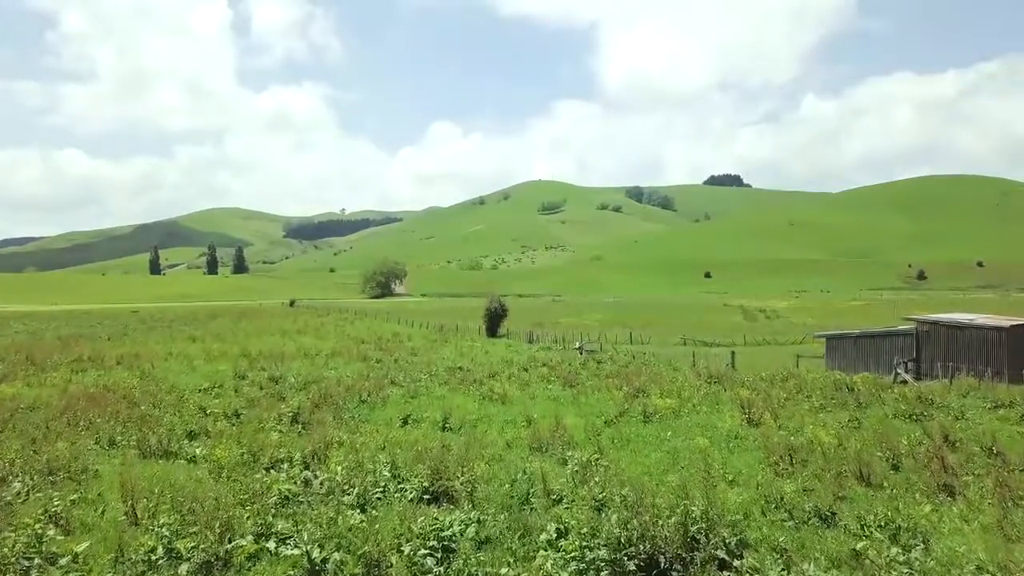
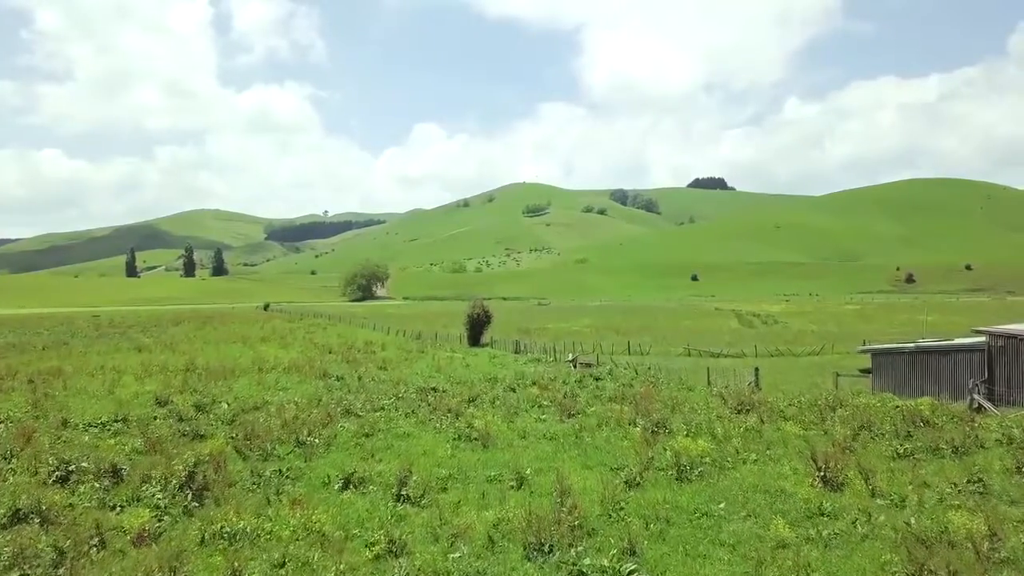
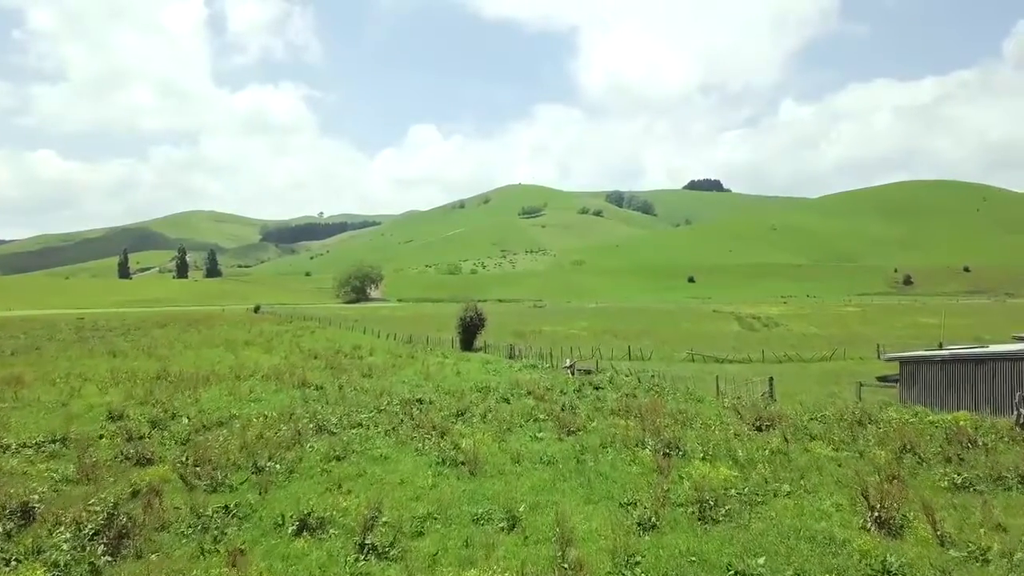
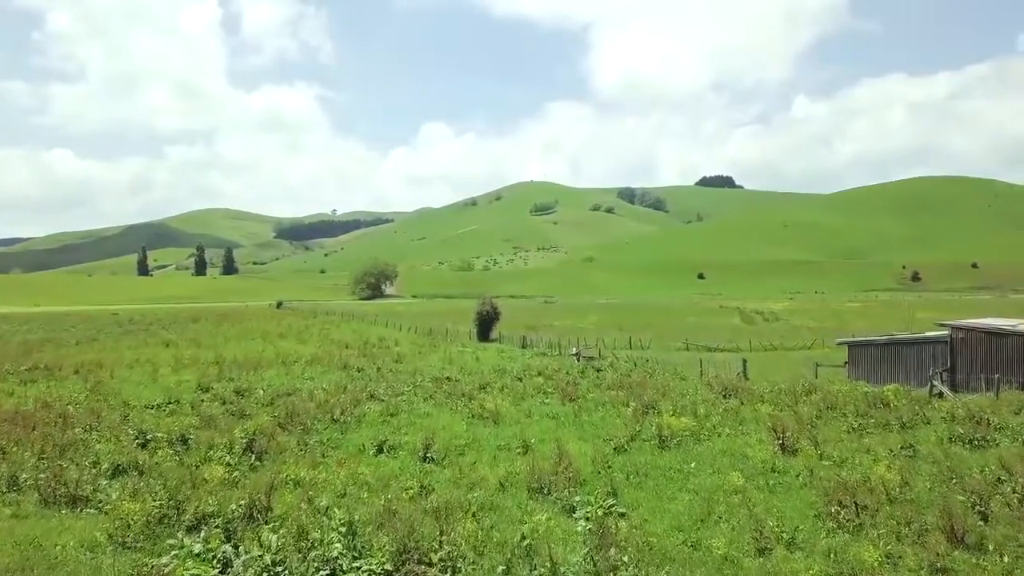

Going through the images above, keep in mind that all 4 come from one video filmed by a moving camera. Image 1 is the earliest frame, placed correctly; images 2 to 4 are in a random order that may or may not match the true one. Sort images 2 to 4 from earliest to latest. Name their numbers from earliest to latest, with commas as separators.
4, 2, 3
